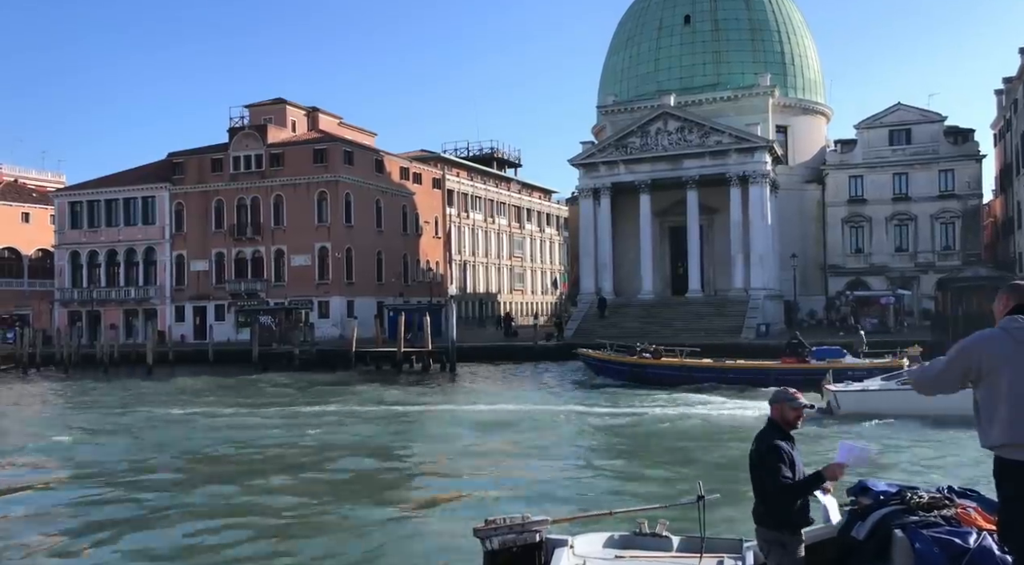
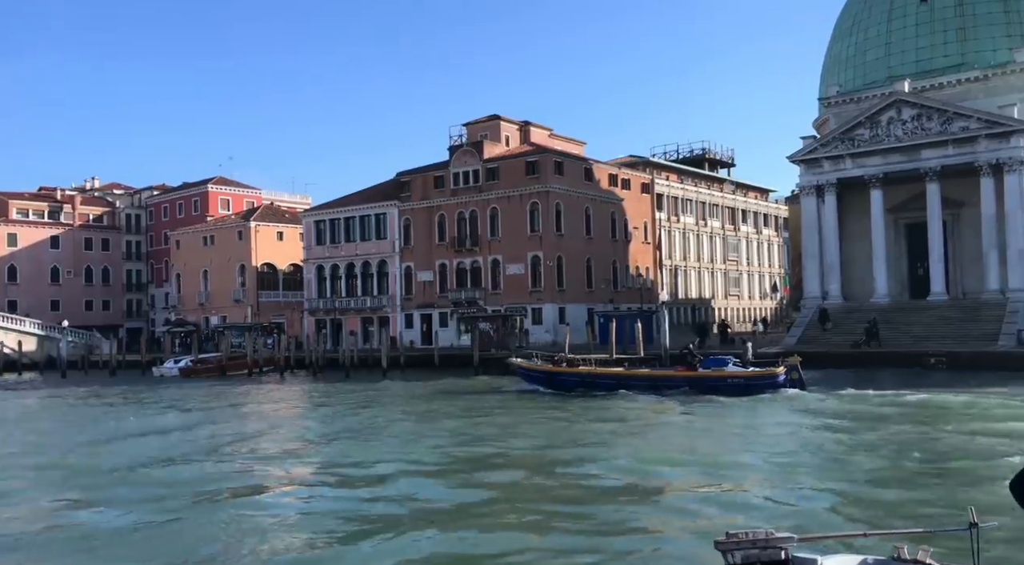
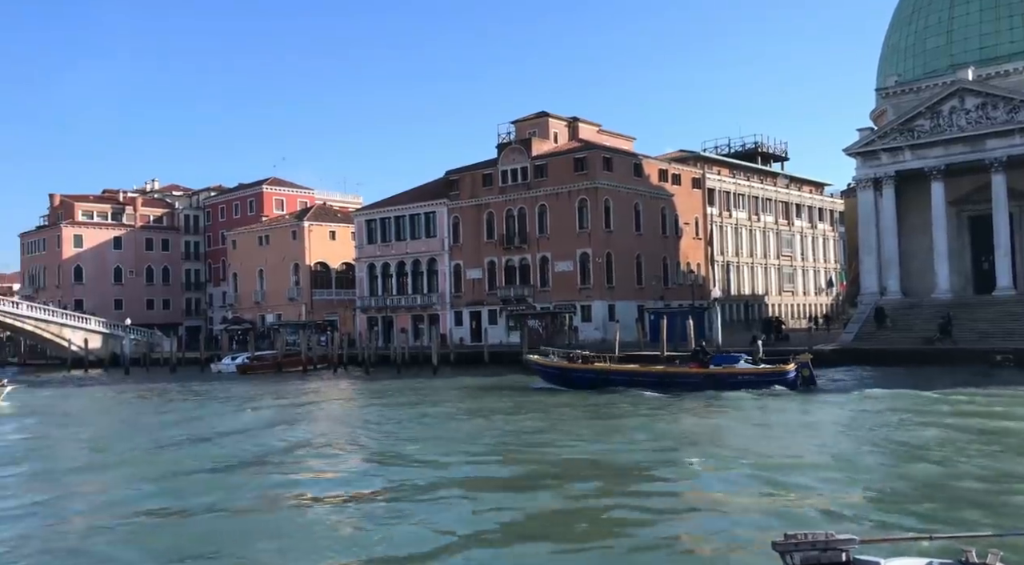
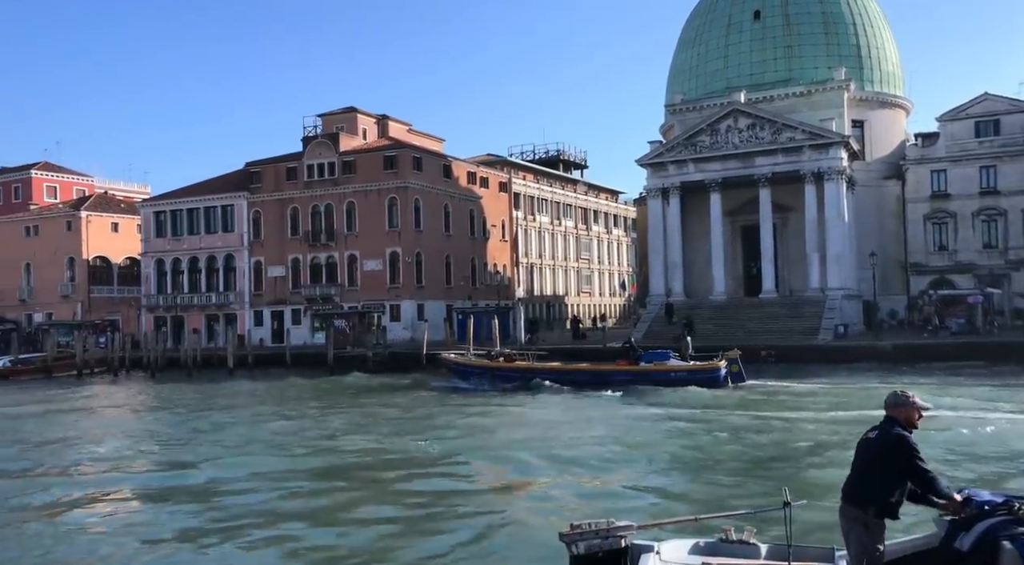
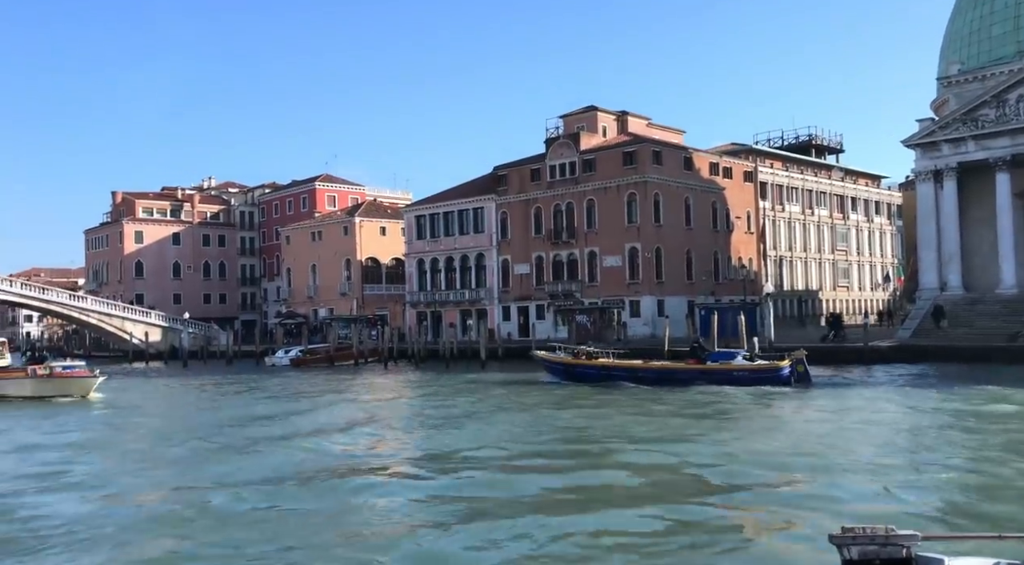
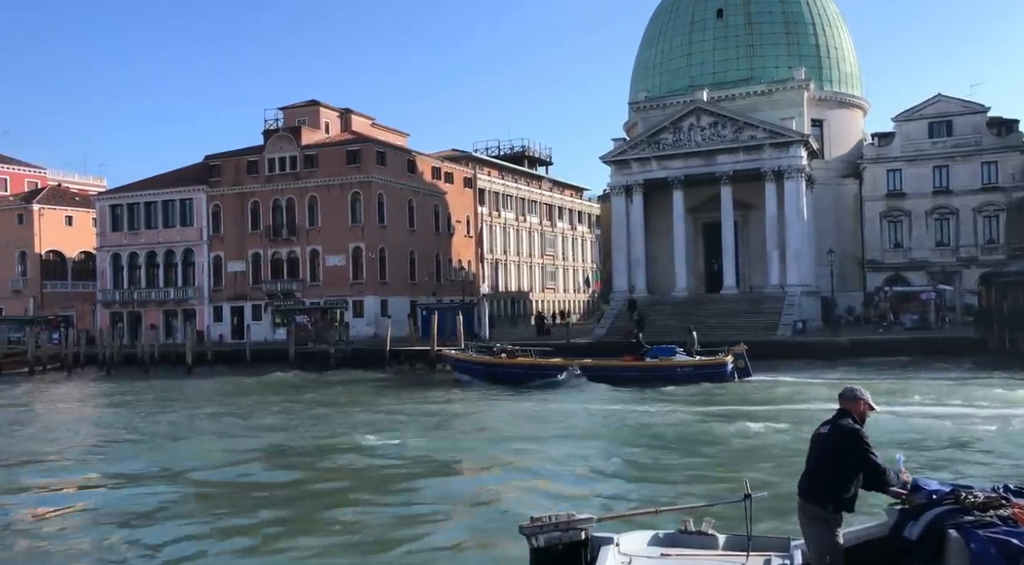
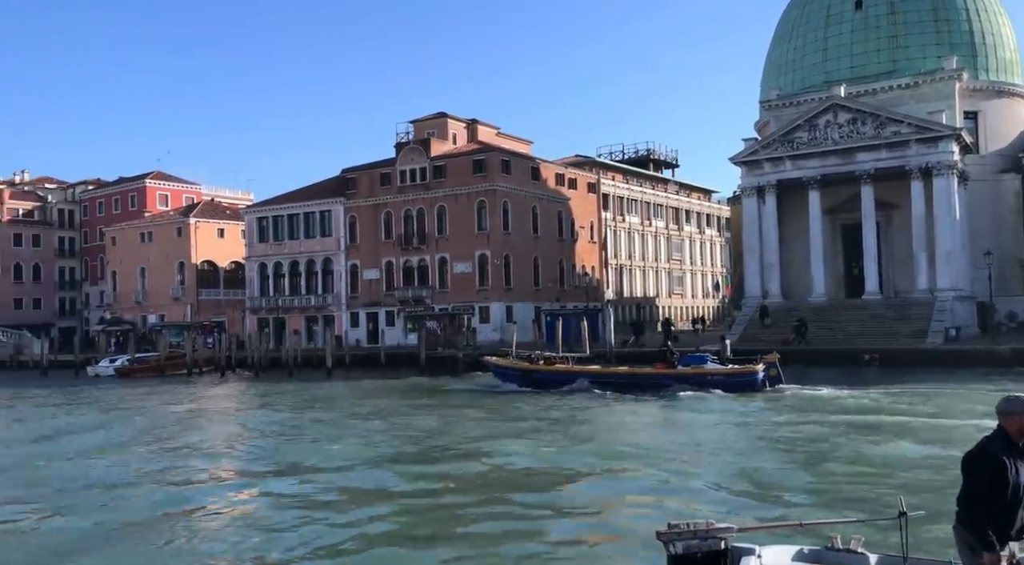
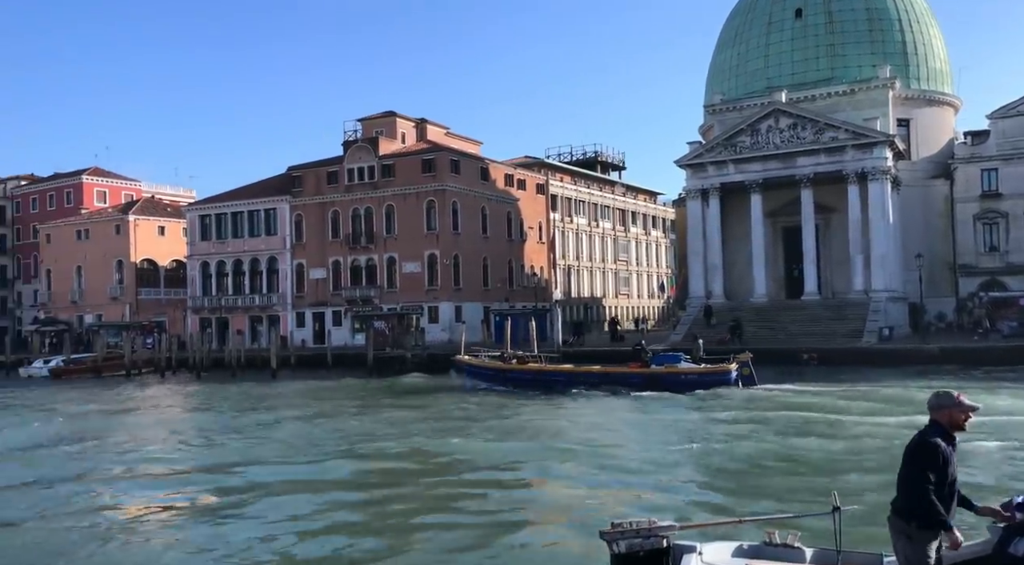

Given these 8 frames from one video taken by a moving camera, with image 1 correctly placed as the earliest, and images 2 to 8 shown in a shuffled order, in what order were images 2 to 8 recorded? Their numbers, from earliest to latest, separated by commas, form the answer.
6, 4, 8, 7, 2, 3, 5
